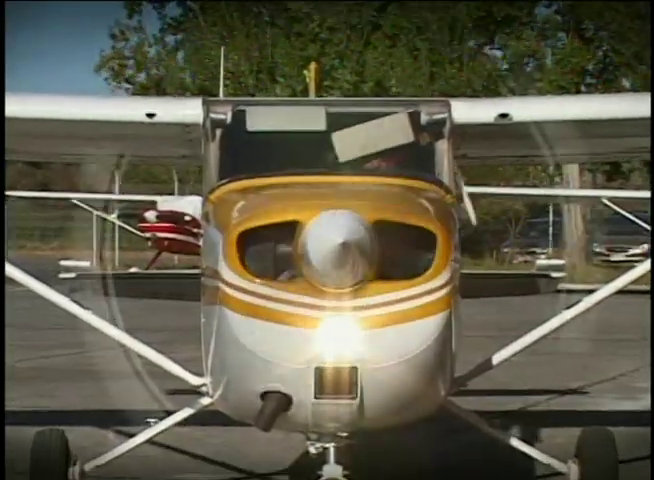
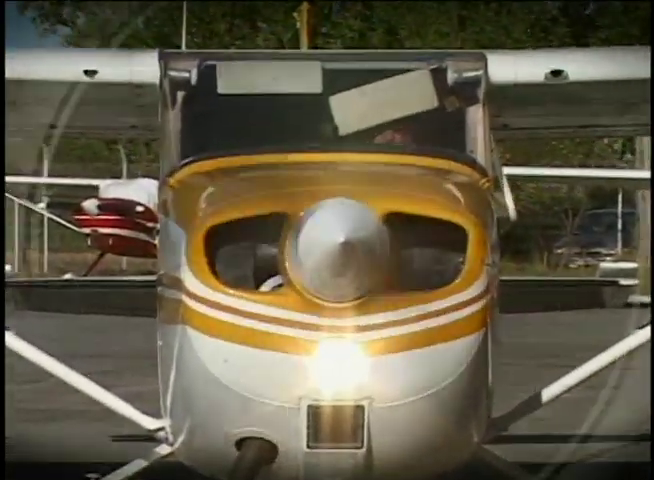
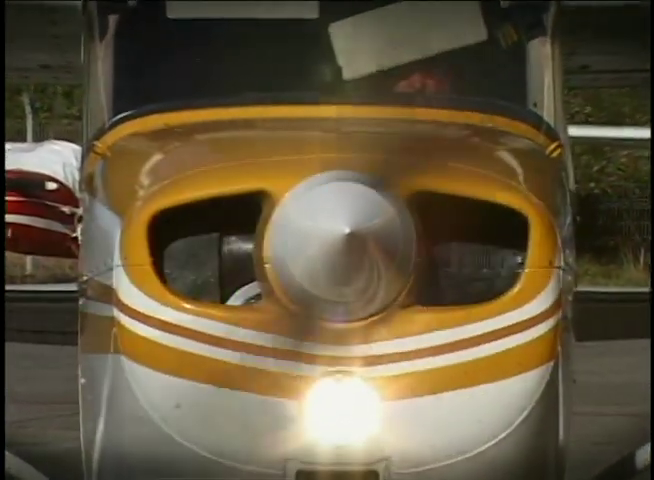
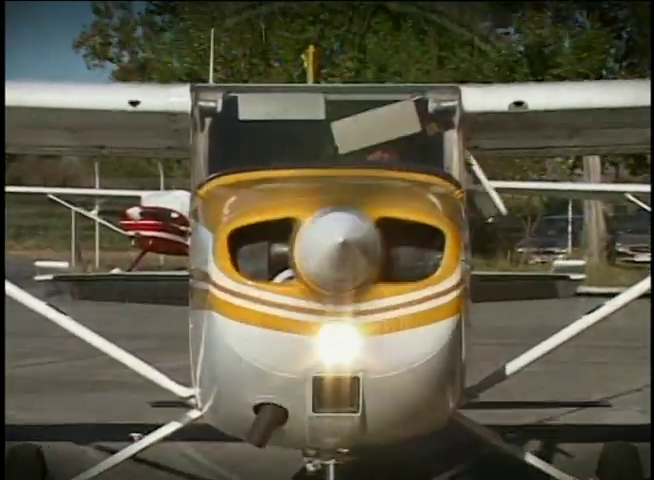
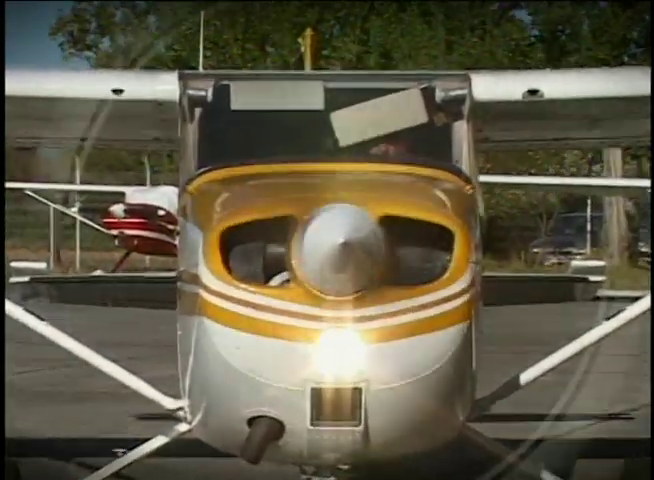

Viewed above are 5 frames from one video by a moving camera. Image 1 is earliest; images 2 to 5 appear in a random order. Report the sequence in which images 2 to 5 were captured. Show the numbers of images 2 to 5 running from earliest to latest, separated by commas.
4, 5, 2, 3
